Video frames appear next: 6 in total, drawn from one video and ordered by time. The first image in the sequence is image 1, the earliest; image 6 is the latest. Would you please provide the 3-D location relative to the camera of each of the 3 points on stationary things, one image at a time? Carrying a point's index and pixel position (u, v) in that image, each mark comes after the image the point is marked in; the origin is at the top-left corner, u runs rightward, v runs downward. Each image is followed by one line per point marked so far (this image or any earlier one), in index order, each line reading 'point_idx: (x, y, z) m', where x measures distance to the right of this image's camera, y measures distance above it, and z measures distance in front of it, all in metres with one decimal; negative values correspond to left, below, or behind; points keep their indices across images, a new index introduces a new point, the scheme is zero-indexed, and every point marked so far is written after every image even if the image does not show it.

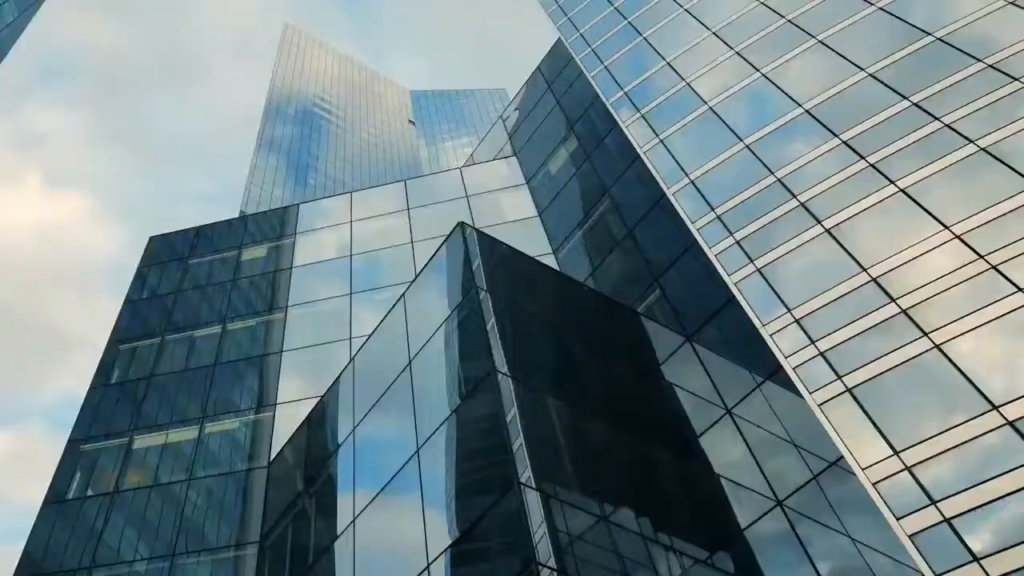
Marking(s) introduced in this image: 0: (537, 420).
0: (+0.7, -3.3, +19.4) m
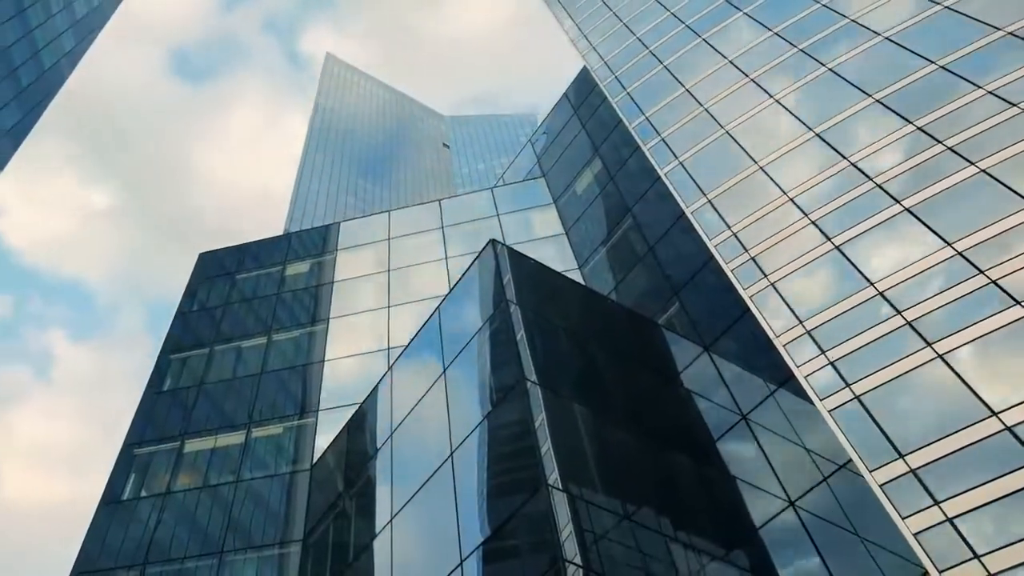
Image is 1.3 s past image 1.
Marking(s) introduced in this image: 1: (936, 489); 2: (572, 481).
0: (+1.4, -3.6, +20.9) m
1: (+9.9, -4.7, +18.9) m
2: (+1.4, -4.8, +19.5) m
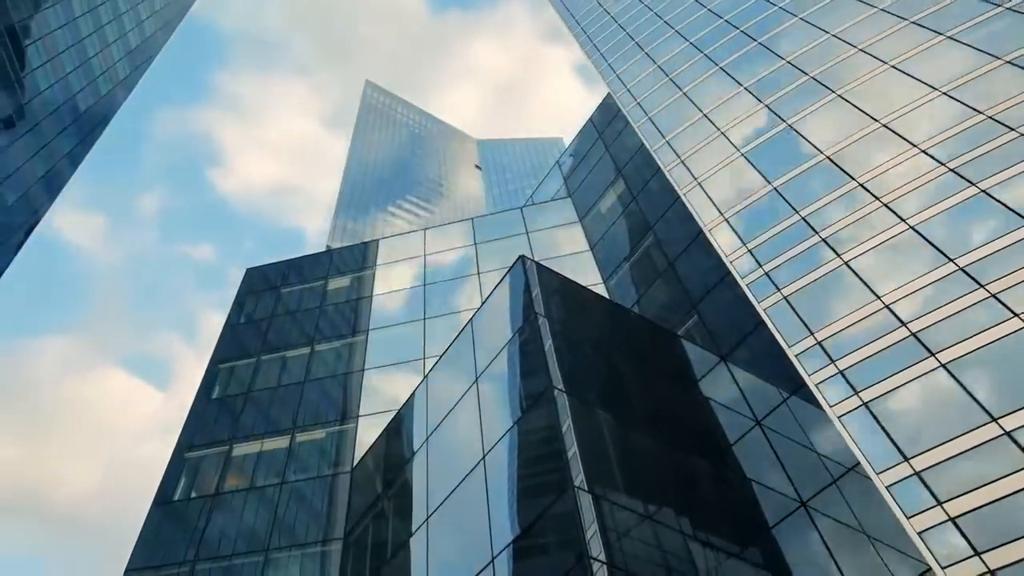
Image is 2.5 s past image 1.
0: (+2.2, -4.0, +22.6) m
1: (+10.6, -5.0, +20.3) m
2: (+2.2, -5.1, +21.2) m
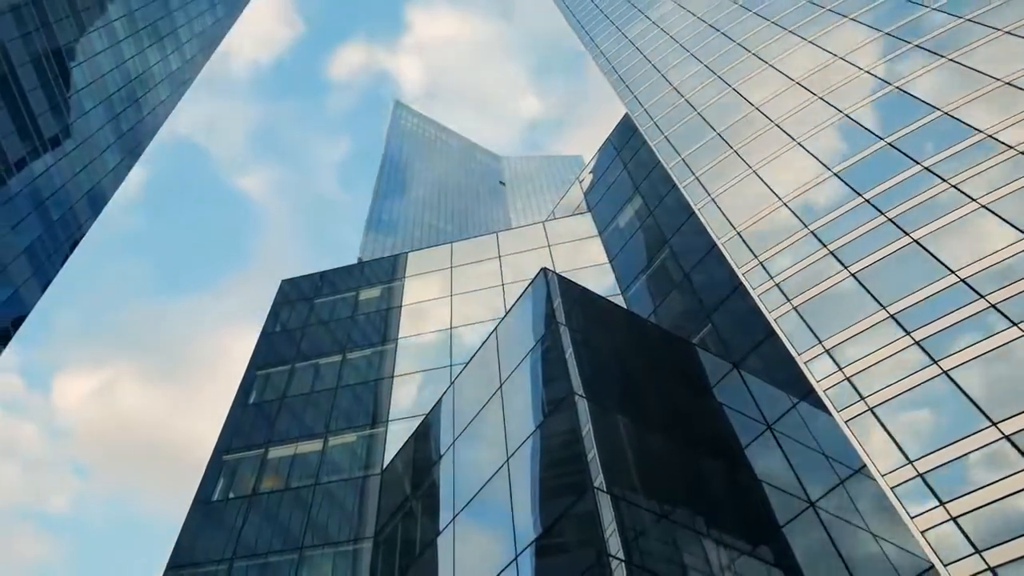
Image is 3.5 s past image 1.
0: (+2.8, -4.3, +24.0) m
1: (+11.2, -5.3, +21.4) m
2: (+2.8, -5.4, +22.5) m
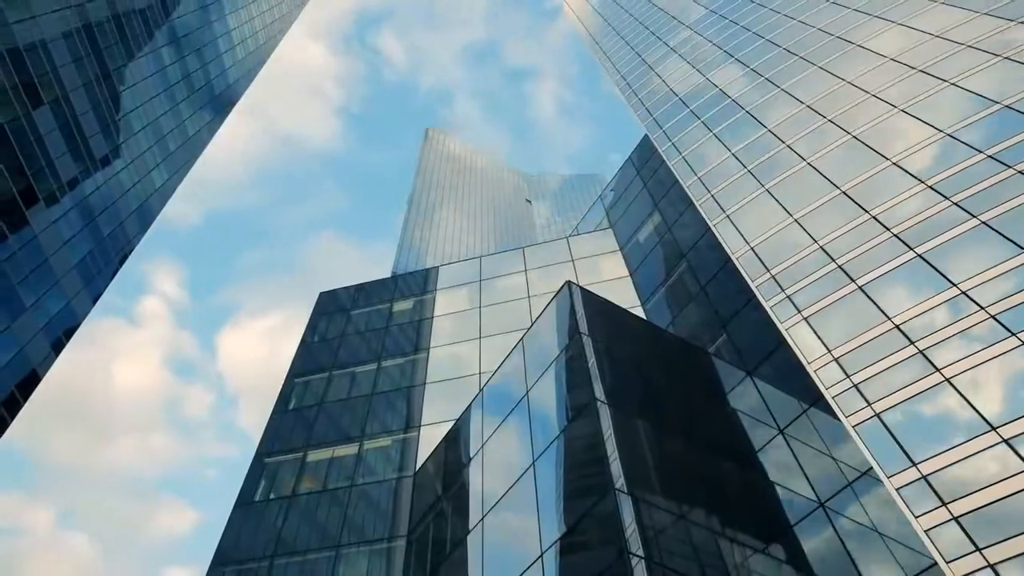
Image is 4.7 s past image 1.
0: (+3.6, -4.7, +25.6) m
1: (+11.9, -5.6, +22.8) m
2: (+3.6, -5.7, +24.2) m
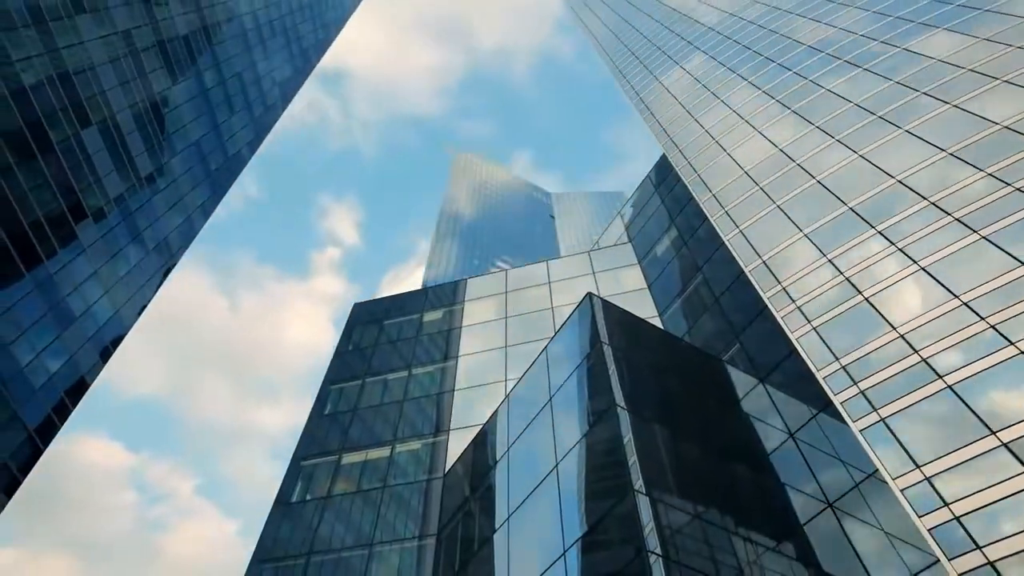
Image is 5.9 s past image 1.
0: (+4.4, -5.0, +27.3) m
1: (+12.6, -5.9, +24.1) m
2: (+4.3, -6.1, +25.8) m
